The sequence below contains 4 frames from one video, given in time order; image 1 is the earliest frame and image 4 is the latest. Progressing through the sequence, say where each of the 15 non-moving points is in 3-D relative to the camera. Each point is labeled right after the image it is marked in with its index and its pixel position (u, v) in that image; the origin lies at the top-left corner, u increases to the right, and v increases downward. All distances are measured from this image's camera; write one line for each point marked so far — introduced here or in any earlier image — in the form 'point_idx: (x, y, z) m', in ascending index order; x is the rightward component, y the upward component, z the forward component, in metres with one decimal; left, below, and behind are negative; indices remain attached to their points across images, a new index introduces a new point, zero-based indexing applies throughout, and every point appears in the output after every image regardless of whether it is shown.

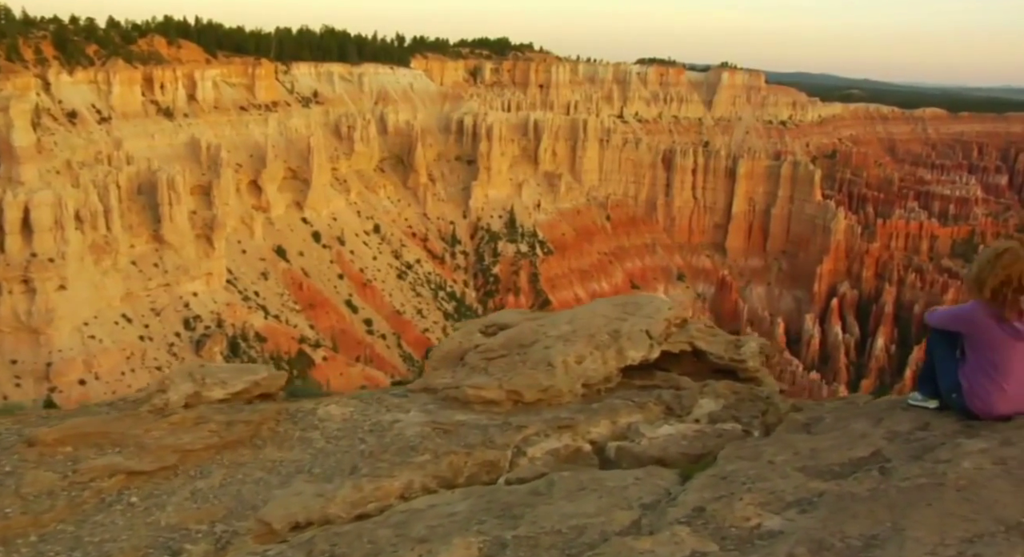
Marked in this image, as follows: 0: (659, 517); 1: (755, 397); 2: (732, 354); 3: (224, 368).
0: (+0.8, -1.3, +4.3) m
1: (+2.5, -1.2, +8.1) m
2: (+2.5, -0.8, +8.7) m
3: (-3.0, -0.9, +8.0) m
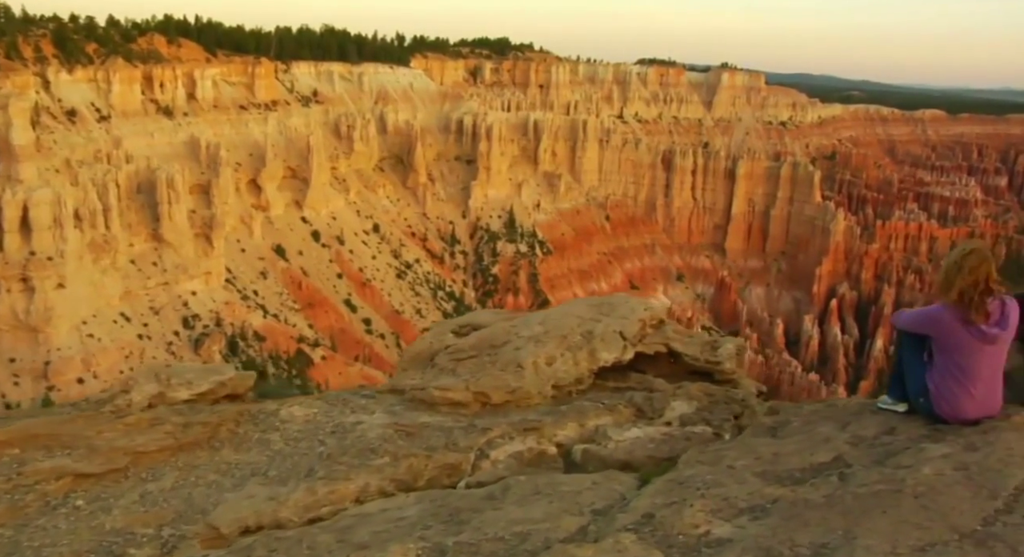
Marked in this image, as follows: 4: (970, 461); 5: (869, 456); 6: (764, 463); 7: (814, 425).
0: (+0.5, -1.3, +4.2) m
1: (+2.2, -1.2, +8.0) m
2: (+2.2, -0.9, +8.6) m
3: (-3.3, -0.9, +7.9) m
4: (+2.7, -1.1, +4.7) m
5: (+2.3, -1.1, +5.0) m
6: (+1.6, -1.2, +5.0) m
7: (+2.3, -1.1, +5.9) m
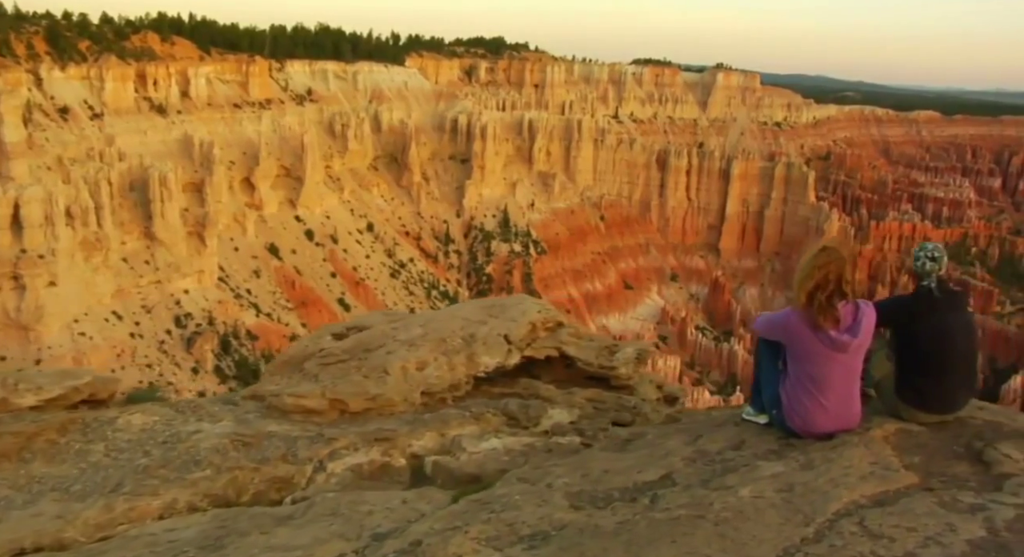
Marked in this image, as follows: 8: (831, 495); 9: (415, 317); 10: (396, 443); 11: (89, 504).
0: (-0.7, -1.3, +3.8) m
1: (+1.0, -1.2, +7.5) m
2: (+1.0, -0.9, +8.1) m
3: (-4.5, -0.9, +7.5) m
4: (+1.5, -1.1, +4.2) m
5: (+1.1, -1.1, +4.5) m
6: (+0.4, -1.2, +4.6) m
7: (+1.1, -1.1, +5.4) m
8: (+1.7, -1.1, +4.1) m
9: (-1.0, -0.4, +8.1) m
10: (-0.9, -1.3, +6.2) m
11: (-2.8, -1.5, +5.1) m
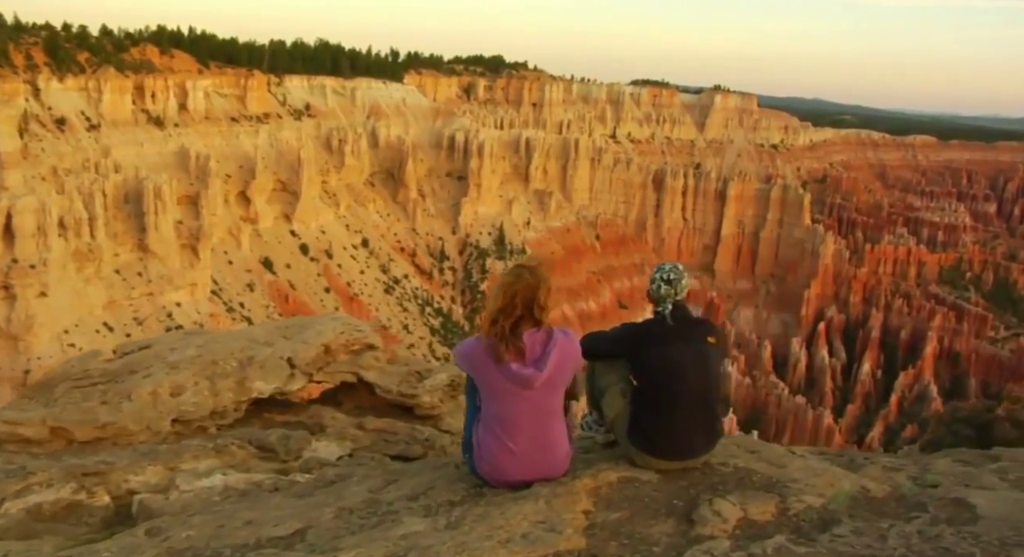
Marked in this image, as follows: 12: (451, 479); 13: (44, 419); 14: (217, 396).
0: (-2.6, -1.4, +3.1) m
1: (-0.9, -1.4, +6.8) m
2: (-1.0, -1.0, +7.4) m
3: (-6.4, -1.0, +6.8) m
4: (-0.4, -1.2, +3.5) m
5: (-0.9, -1.2, +3.8) m
6: (-1.5, -1.3, +3.9) m
7: (-0.9, -1.2, +4.7) m
8: (-0.3, -1.2, +3.4) m
9: (-2.9, -0.5, +7.4) m
10: (-2.9, -1.4, +5.5) m
11: (-4.7, -1.5, +4.4) m
12: (-0.3, -1.2, +4.7) m
13: (-3.6, -1.1, +6.0) m
14: (-2.5, -1.0, +6.6) m
